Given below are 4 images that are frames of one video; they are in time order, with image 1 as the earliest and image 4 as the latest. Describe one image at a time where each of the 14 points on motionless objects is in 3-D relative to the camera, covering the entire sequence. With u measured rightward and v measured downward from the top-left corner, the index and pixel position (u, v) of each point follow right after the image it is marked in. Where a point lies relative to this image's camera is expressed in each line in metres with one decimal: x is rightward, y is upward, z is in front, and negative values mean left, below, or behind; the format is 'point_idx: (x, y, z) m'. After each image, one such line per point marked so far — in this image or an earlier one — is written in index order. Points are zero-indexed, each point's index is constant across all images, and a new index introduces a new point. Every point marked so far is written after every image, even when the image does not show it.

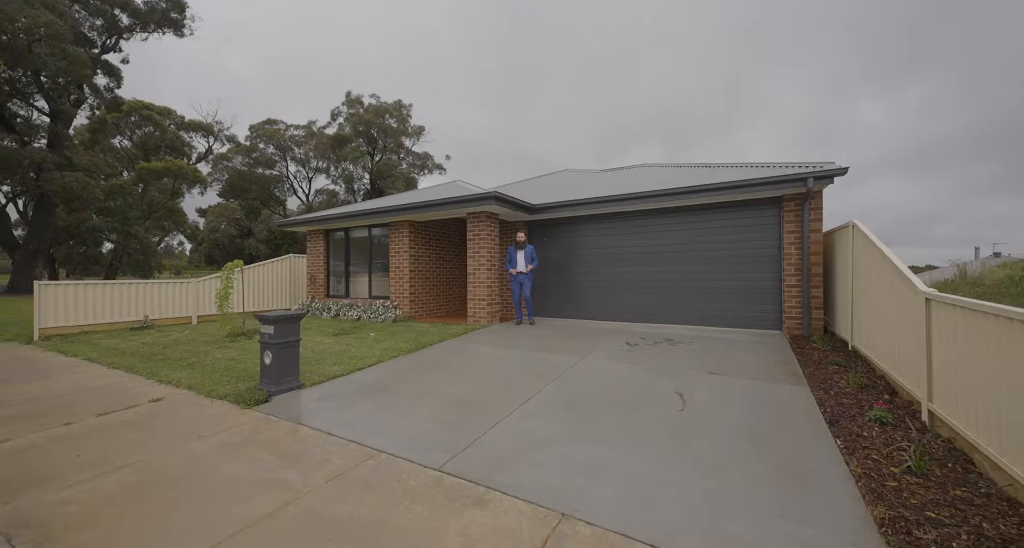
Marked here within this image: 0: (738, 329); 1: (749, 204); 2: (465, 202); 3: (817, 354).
0: (+3.7, -0.9, +6.6) m
1: (+3.8, +1.1, +6.6) m
2: (-0.9, +1.4, +7.6) m
3: (+3.7, -1.0, +4.9) m
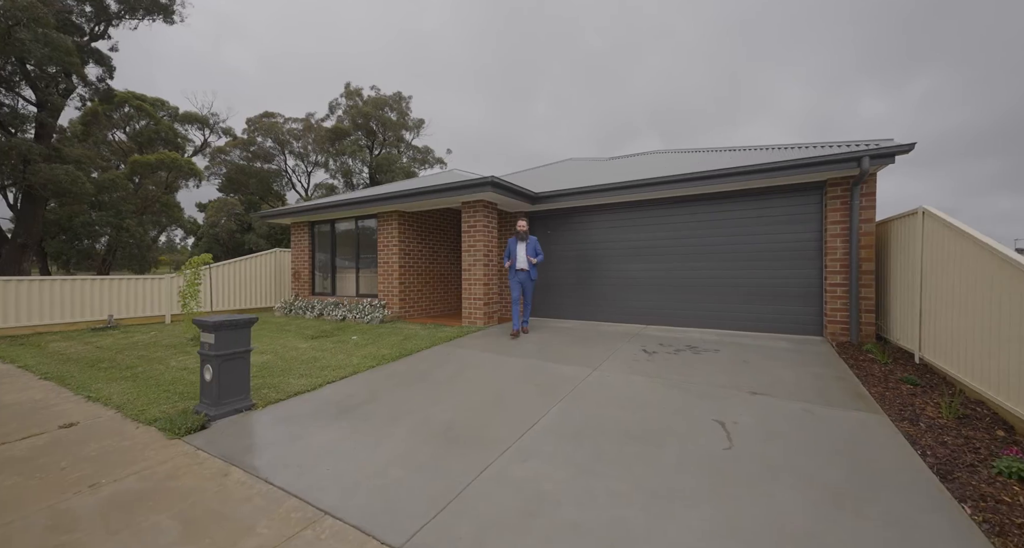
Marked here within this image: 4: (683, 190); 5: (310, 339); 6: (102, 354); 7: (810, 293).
0: (+3.6, -0.8, +5.8) m
1: (+3.8, +1.2, +5.7) m
2: (-0.9, +1.4, +6.8) m
3: (+3.7, -0.9, +4.1) m
4: (+2.6, +1.3, +6.1) m
5: (-3.3, -1.1, +6.7) m
6: (-5.9, -1.1, +5.8) m
7: (+4.1, -0.3, +5.6) m
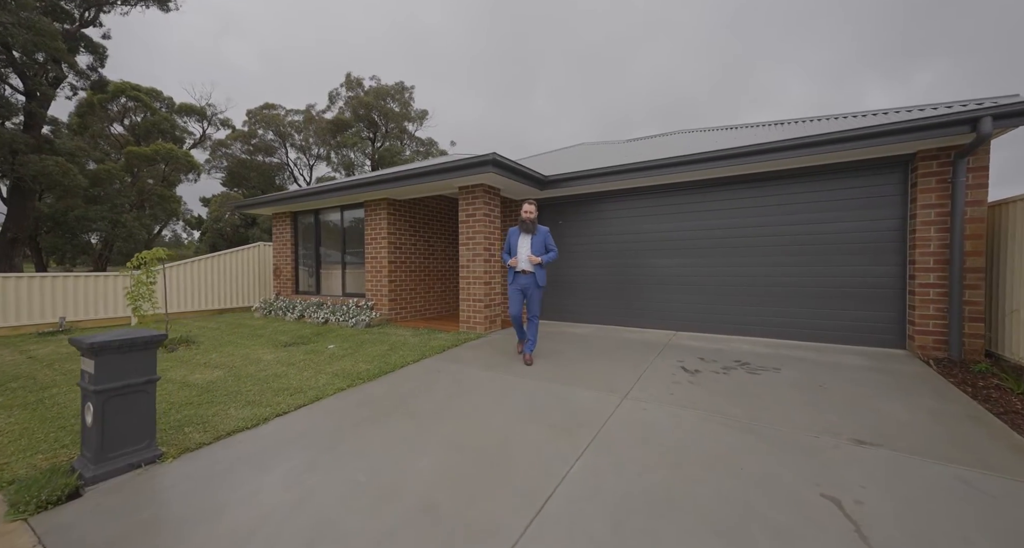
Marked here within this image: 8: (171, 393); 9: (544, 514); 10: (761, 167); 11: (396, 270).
0: (+3.7, -0.8, +4.7) m
1: (+3.9, +1.2, +4.6) m
2: (-0.8, +1.5, +5.7) m
3: (+3.8, -0.9, +3.0) m
4: (+2.7, +1.3, +5.0) m
5: (-3.3, -1.0, +5.7) m
6: (-5.8, -1.1, +4.9) m
7: (+4.2, -0.2, +4.5) m
8: (-3.2, -1.1, +3.8) m
9: (+0.1, -1.2, +2.1) m
10: (+3.1, +1.3, +5.0) m
11: (-2.1, +0.1, +7.3) m
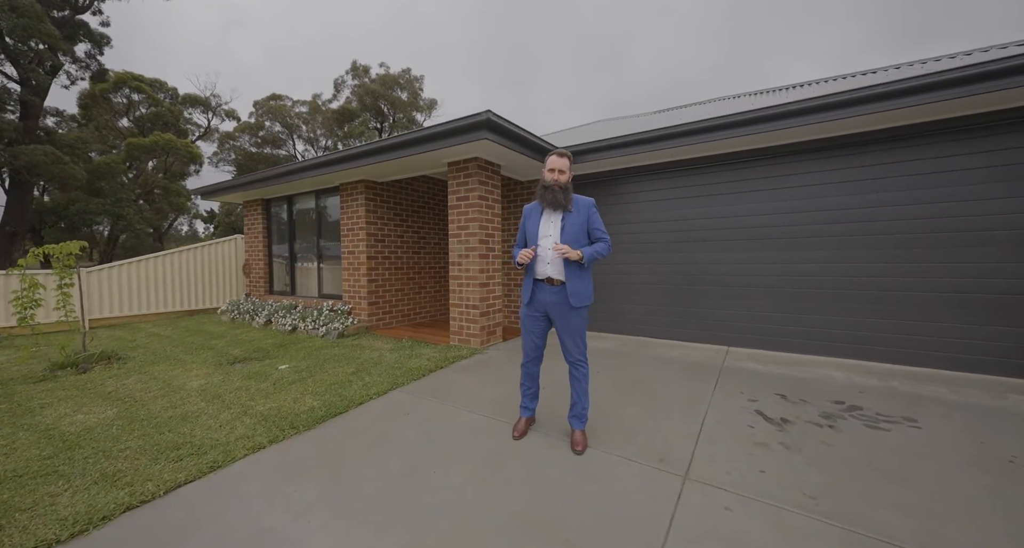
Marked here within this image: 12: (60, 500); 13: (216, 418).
0: (+3.7, -0.8, +3.3) m
1: (+3.9, +1.2, +3.2) m
2: (-0.8, +1.5, +4.4) m
3: (+3.7, -1.0, +1.6) m
4: (+2.7, +1.3, +3.5) m
5: (-3.2, -1.0, +4.5) m
6: (-5.8, -1.1, +3.8) m
7: (+4.2, -0.2, +3.1) m
8: (-3.2, -1.2, +2.6) m
9: (+0.1, -1.3, +0.8) m
10: (+3.1, +1.3, +3.5) m
11: (-2.0, +0.1, +6.0) m
12: (-2.4, -1.2, +2.1) m
13: (-2.3, -1.1, +3.1) m
